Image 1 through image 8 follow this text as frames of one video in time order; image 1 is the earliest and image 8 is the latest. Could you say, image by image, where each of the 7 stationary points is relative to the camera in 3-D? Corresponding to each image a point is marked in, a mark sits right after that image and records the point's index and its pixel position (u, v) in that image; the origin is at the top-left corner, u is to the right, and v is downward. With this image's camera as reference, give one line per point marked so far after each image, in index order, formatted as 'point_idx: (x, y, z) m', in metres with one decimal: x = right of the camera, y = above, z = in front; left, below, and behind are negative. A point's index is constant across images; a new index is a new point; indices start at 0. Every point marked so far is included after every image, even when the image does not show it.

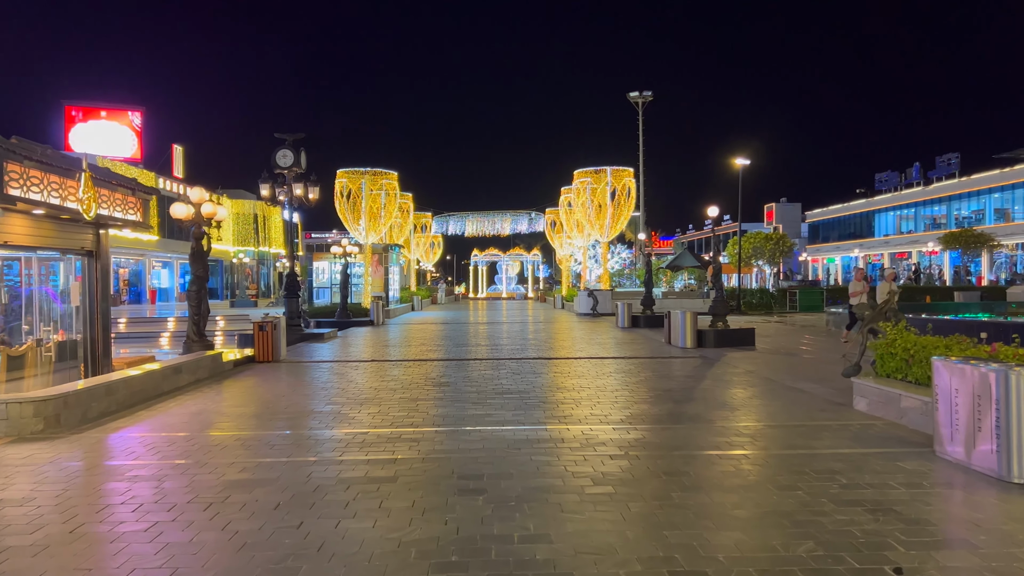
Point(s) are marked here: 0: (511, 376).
0: (-0.1, -1.1, +10.2) m
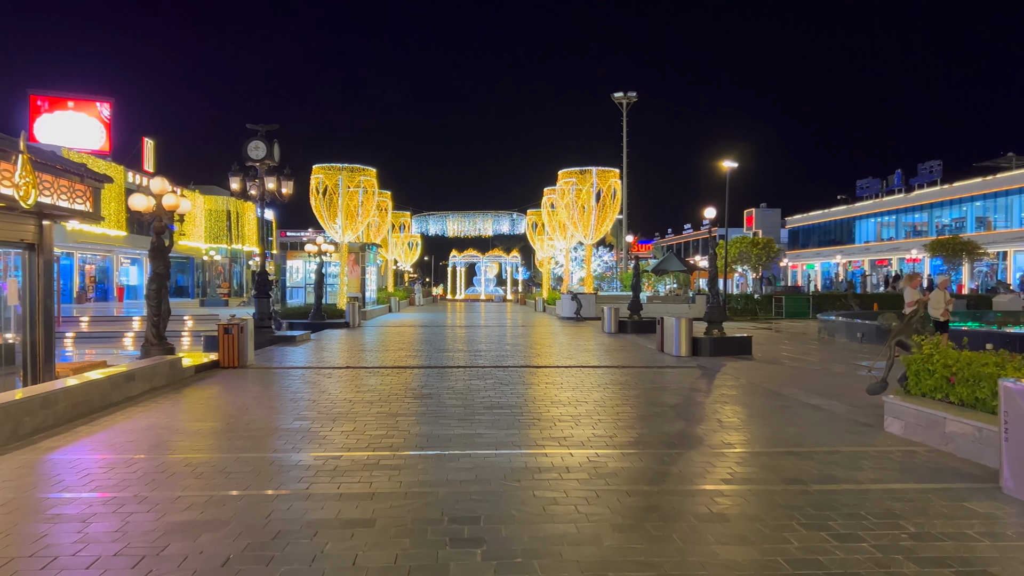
0: (-0.3, -1.1, +9.4) m
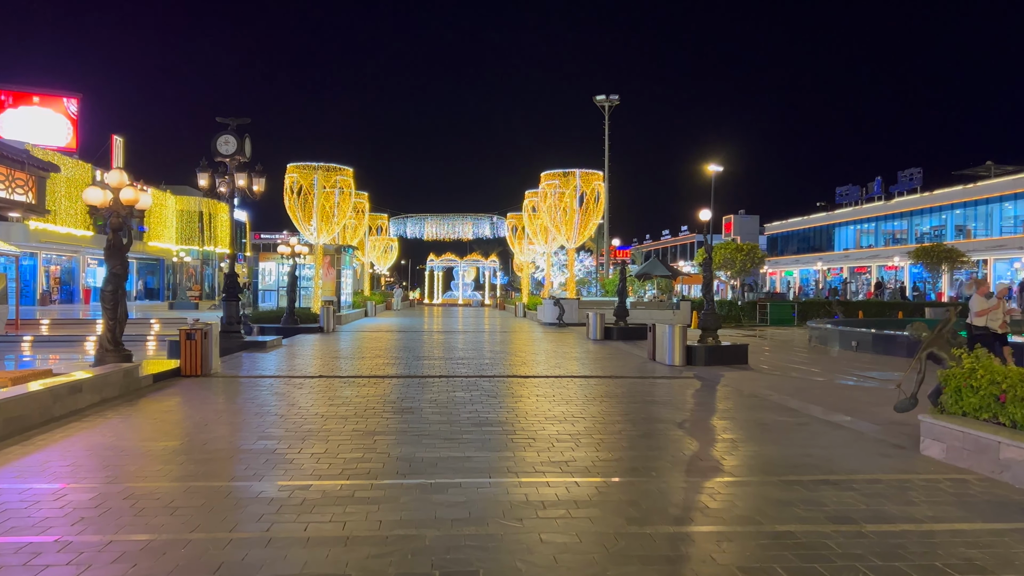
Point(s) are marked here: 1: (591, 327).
0: (-0.4, -1.2, +8.6) m
1: (+1.9, -1.0, +19.8) m
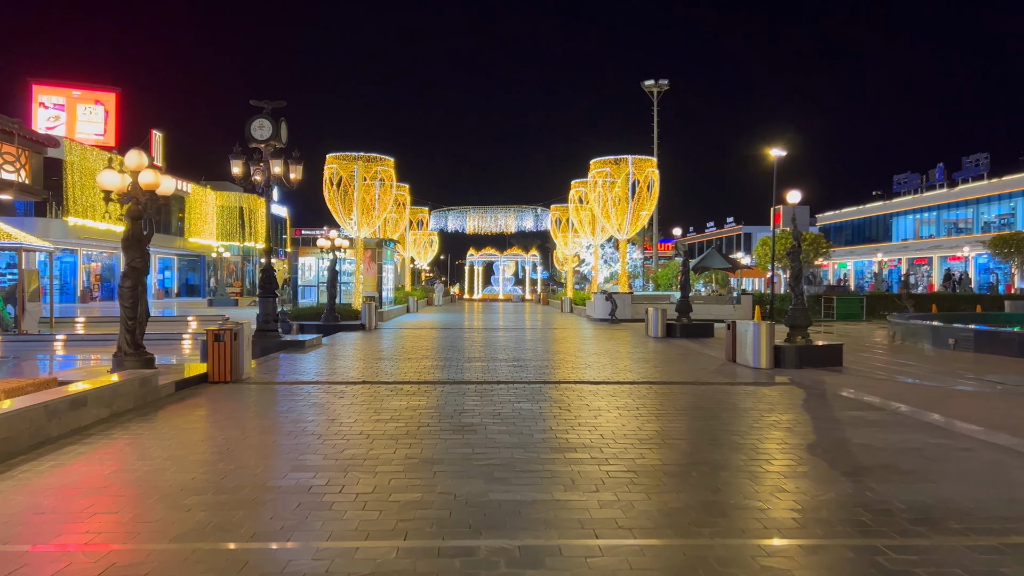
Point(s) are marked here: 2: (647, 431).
0: (+0.3, -1.1, +7.3) m
1: (+3.1, -0.8, +18.3) m
2: (+1.1, -1.2, +6.7) m
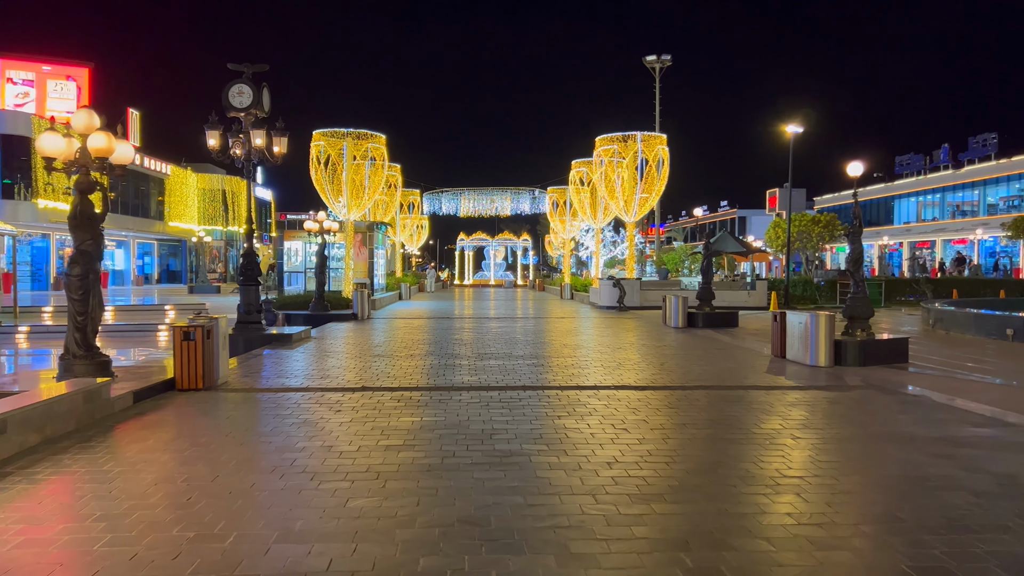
0: (+0.6, -1.0, +5.8) m
1: (+3.3, -0.5, +16.9) m
2: (+1.4, -1.1, +5.2) m
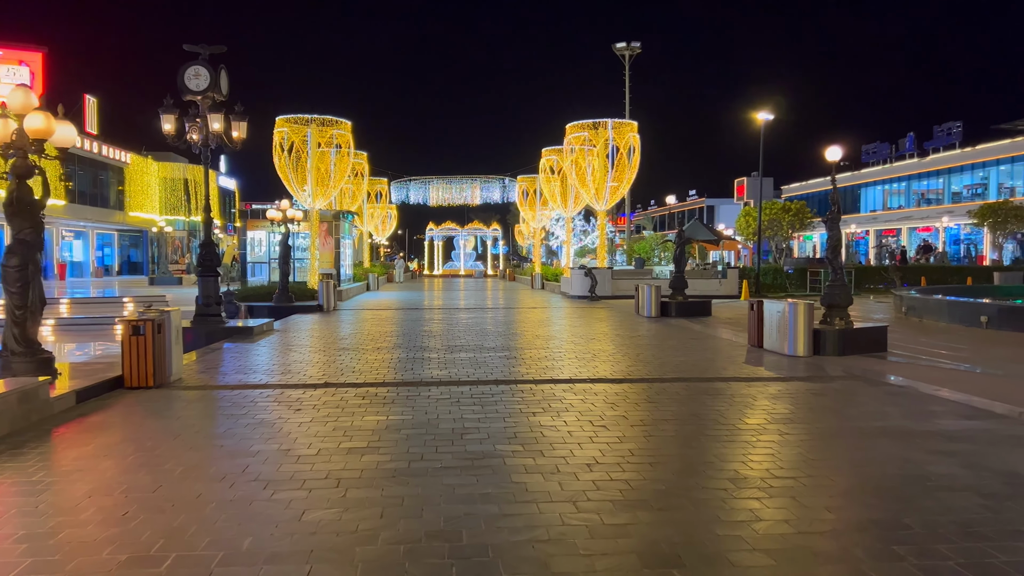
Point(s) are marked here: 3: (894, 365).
0: (+0.4, -1.0, +5.4) m
1: (+2.7, -0.3, +16.6) m
2: (+1.2, -1.0, +4.9) m
3: (+4.3, -0.9, +9.2) m
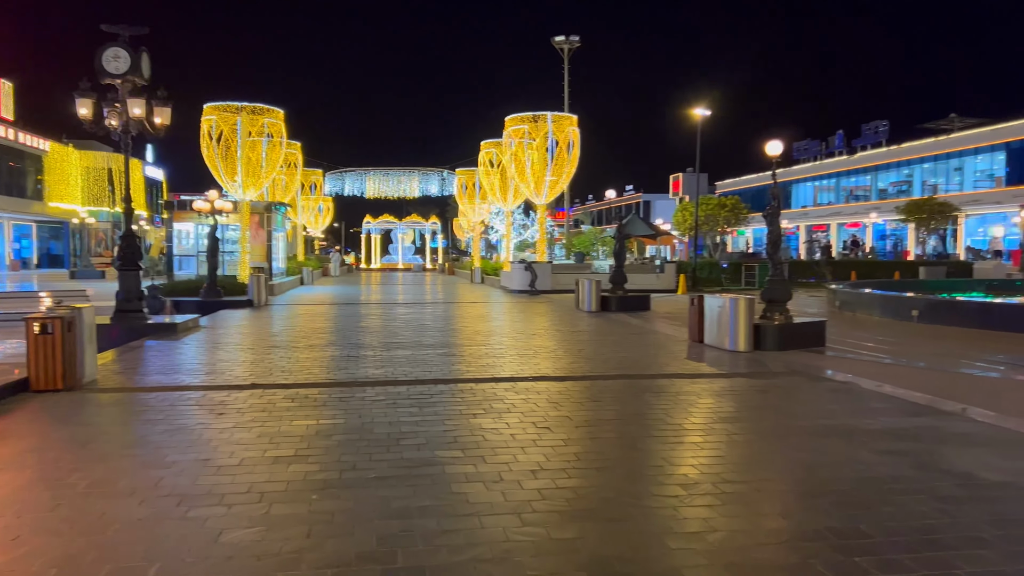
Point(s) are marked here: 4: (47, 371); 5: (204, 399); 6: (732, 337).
0: (0.0, -0.9, +5.2) m
1: (+1.4, -0.2, +16.5) m
2: (+0.9, -1.0, +4.7) m
3: (+3.6, -0.8, +9.2) m
4: (-3.9, -0.7, +6.9) m
5: (-2.4, -0.9, +6.5) m
6: (+2.6, -0.6, +9.7) m
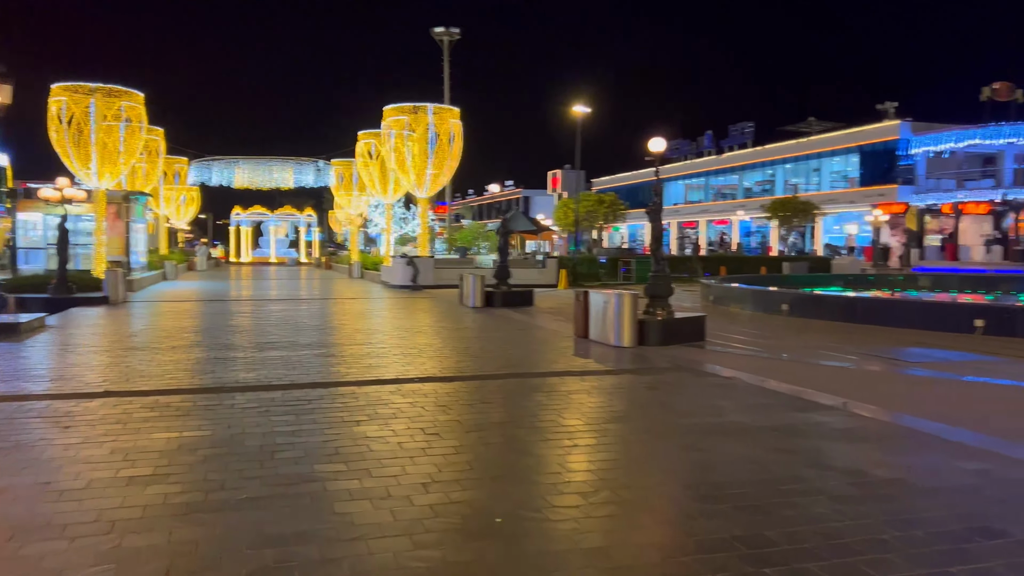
0: (-0.6, -0.9, +4.8) m
1: (-0.9, -0.1, +16.2) m
2: (+0.3, -1.0, +4.5) m
3: (+2.3, -0.8, +9.4) m
4: (-4.8, -0.7, +6.0) m
5: (-3.3, -0.9, +5.8) m
6: (+1.2, -0.5, +9.7) m
